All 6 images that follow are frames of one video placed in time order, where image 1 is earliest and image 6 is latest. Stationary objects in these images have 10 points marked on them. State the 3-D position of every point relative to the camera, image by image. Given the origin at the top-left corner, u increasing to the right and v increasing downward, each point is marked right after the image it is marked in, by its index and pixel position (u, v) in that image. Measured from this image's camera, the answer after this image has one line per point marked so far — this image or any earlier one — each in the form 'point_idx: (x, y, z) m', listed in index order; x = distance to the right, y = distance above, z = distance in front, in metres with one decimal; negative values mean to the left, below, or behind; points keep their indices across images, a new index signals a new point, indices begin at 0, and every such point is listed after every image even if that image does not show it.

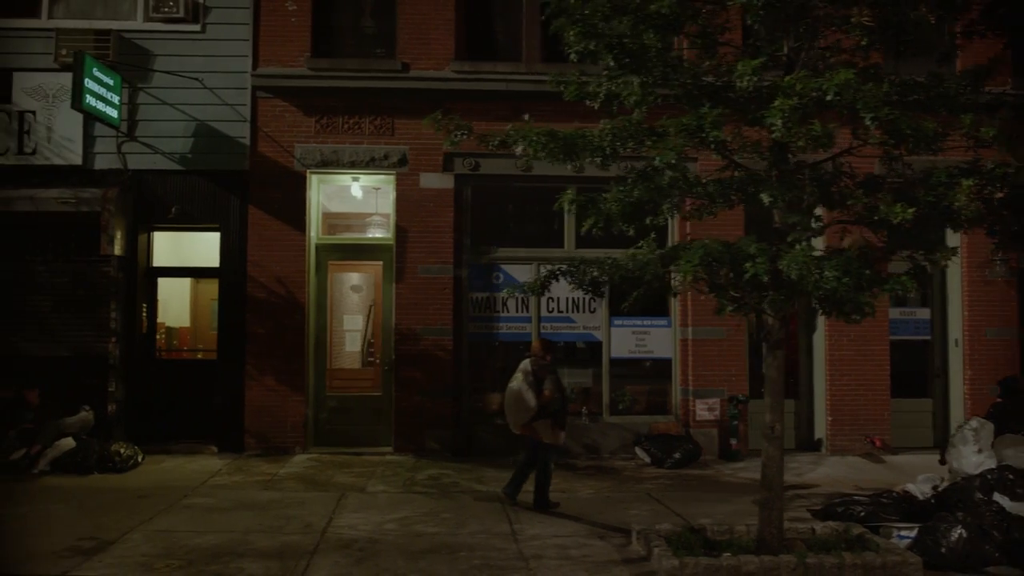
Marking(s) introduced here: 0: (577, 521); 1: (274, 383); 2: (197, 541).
0: (+0.6, -2.2, +7.5) m
1: (-3.1, -1.2, +10.4) m
2: (-2.7, -2.2, +6.8) m
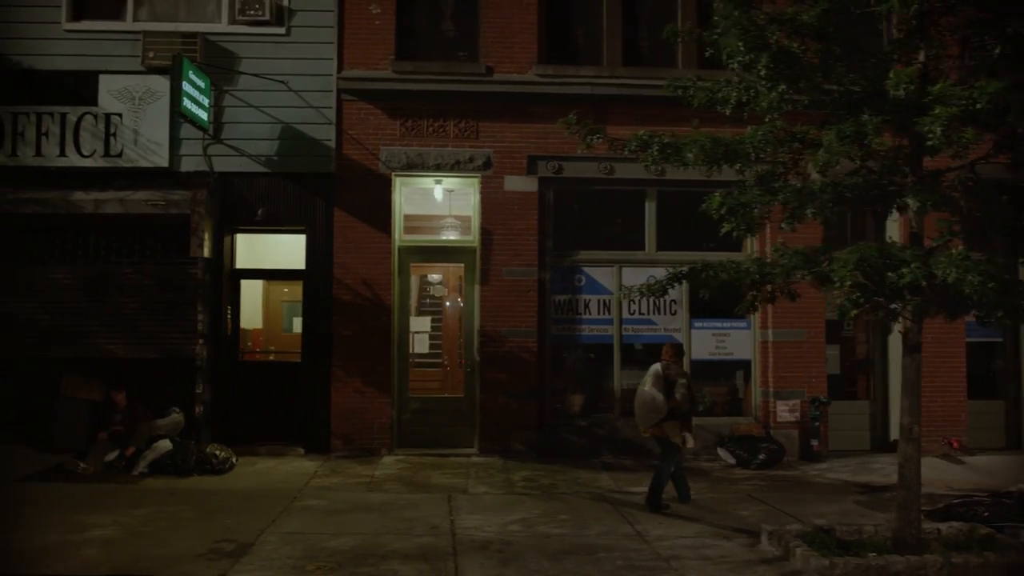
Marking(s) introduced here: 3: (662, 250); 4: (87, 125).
0: (+1.8, -2.3, +7.6) m
1: (-2.0, -1.3, +10.4) m
2: (-1.5, -2.2, +6.8) m
3: (+2.1, +0.5, +10.9) m
4: (-5.6, +2.2, +10.4) m
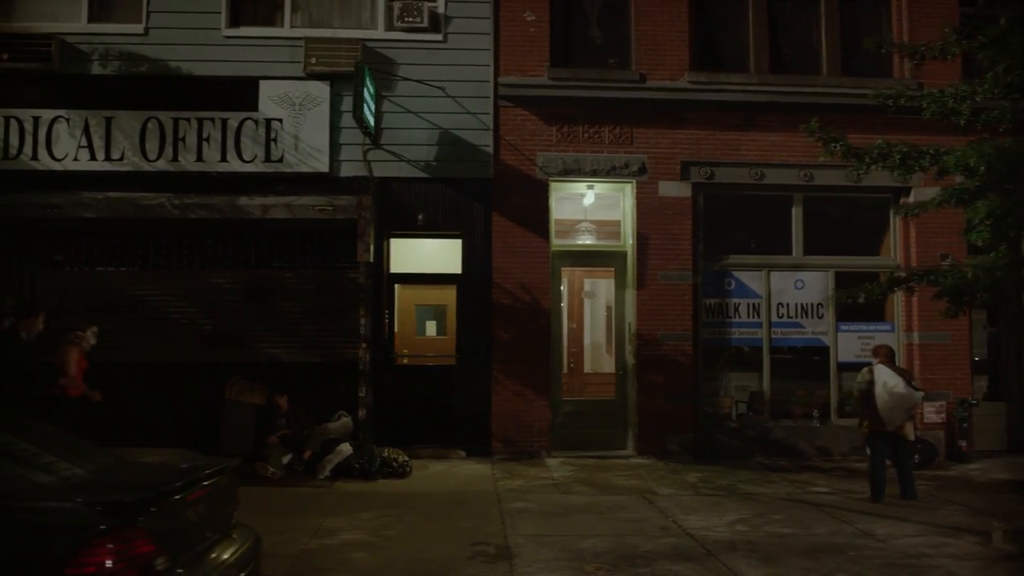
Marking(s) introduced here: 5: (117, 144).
0: (+3.9, -2.3, +7.8) m
1: (+0.1, -1.3, +10.5) m
2: (+0.7, -2.3, +7.0) m
3: (+4.2, +0.5, +11.1) m
4: (-3.5, +2.1, +10.5) m
5: (-5.2, +1.9, +10.4) m
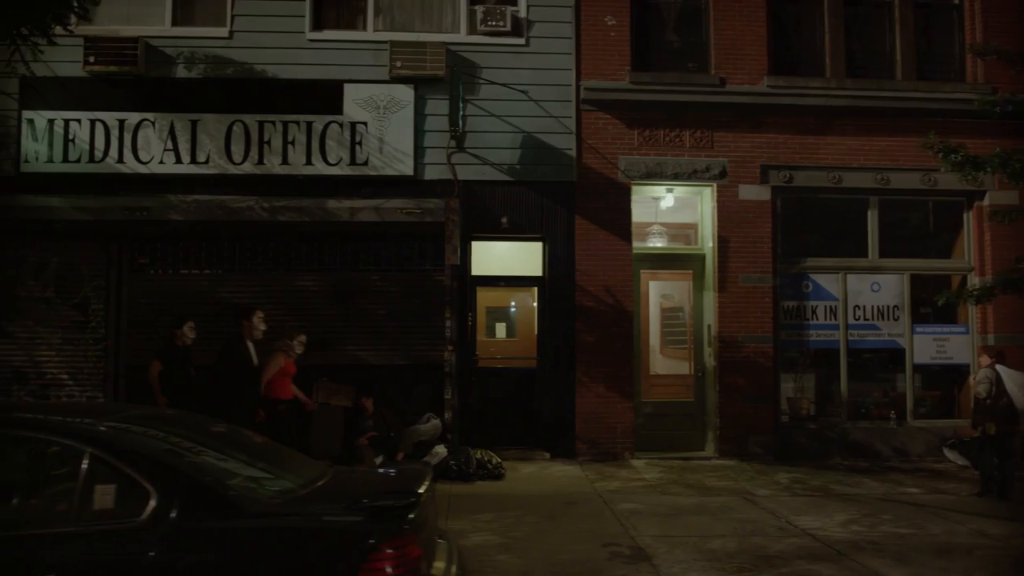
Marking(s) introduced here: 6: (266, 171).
0: (+5.1, -2.3, +7.9) m
1: (+1.3, -1.4, +10.6) m
2: (+1.8, -2.3, +7.0) m
3: (+5.3, +0.4, +11.2) m
4: (-2.4, +2.1, +10.5) m
5: (-4.1, +1.9, +10.5) m
6: (-3.3, +1.6, +10.5) m
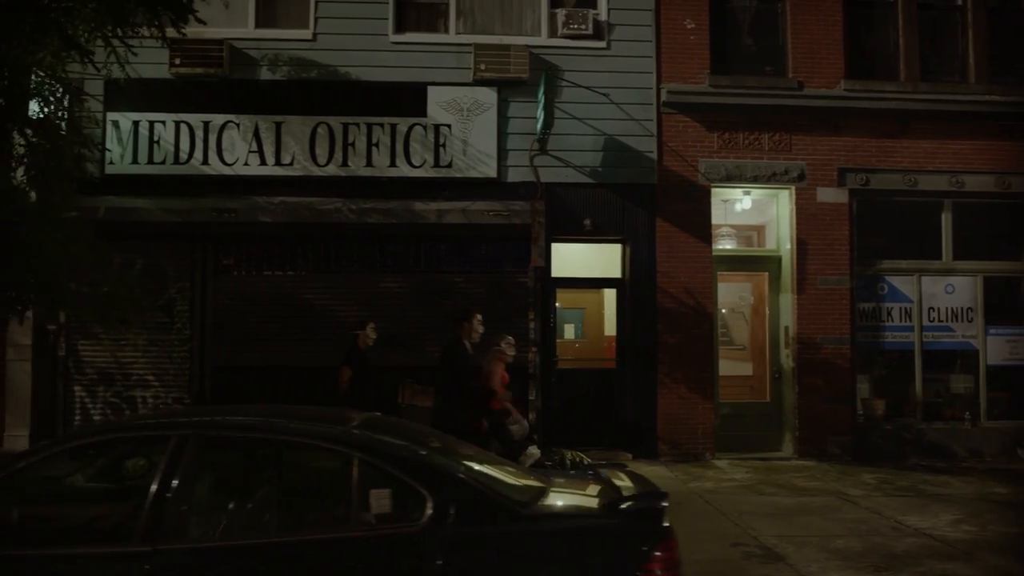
0: (+6.2, -2.4, +8.0) m
1: (+2.4, -1.4, +10.7) m
2: (+3.0, -2.3, +7.1) m
3: (+6.4, +0.4, +11.3) m
4: (-1.3, +2.0, +10.6) m
5: (-3.0, +1.8, +10.5) m
6: (-2.1, +1.5, +10.5) m
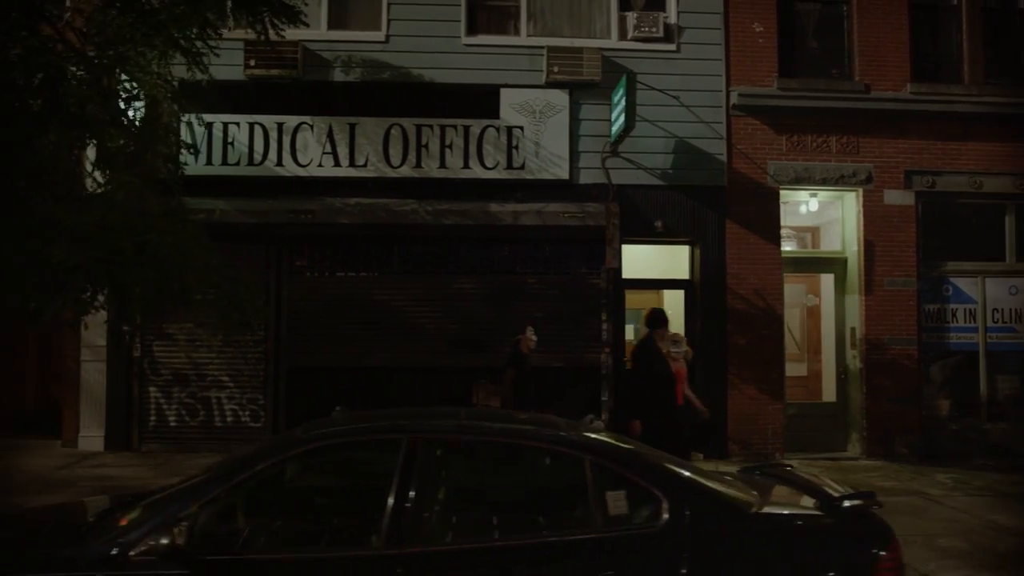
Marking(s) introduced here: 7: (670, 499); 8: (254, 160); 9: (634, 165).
0: (+7.2, -2.4, +8.1) m
1: (+3.3, -1.4, +10.8) m
2: (+4.0, -2.3, +7.2) m
3: (+7.4, +0.4, +11.4) m
4: (-0.3, +2.0, +10.6) m
5: (-2.0, +1.8, +10.5) m
6: (-1.2, +1.5, +10.6) m
7: (+0.7, -0.9, +3.5) m
8: (-3.4, +1.7, +10.4) m
9: (+1.7, +1.7, +10.8) m
